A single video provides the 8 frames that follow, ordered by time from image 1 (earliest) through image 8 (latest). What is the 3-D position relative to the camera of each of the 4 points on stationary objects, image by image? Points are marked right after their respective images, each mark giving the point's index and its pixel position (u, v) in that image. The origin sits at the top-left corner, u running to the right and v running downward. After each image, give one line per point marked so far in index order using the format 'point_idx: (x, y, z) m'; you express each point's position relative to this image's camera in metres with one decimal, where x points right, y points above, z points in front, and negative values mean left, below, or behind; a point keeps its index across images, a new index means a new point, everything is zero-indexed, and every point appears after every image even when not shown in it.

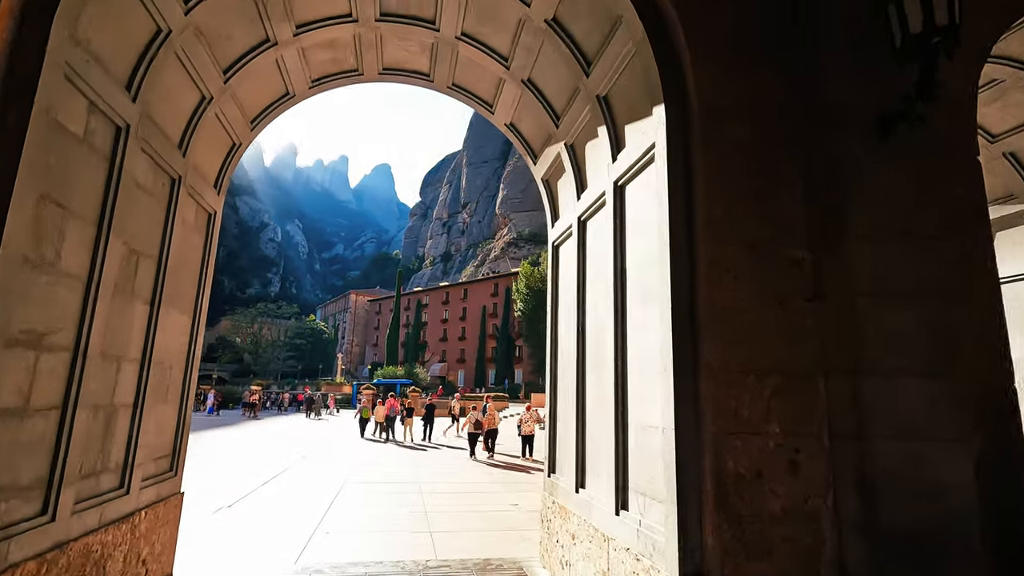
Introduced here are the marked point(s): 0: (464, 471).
0: (-1.1, -4.2, +12.3) m
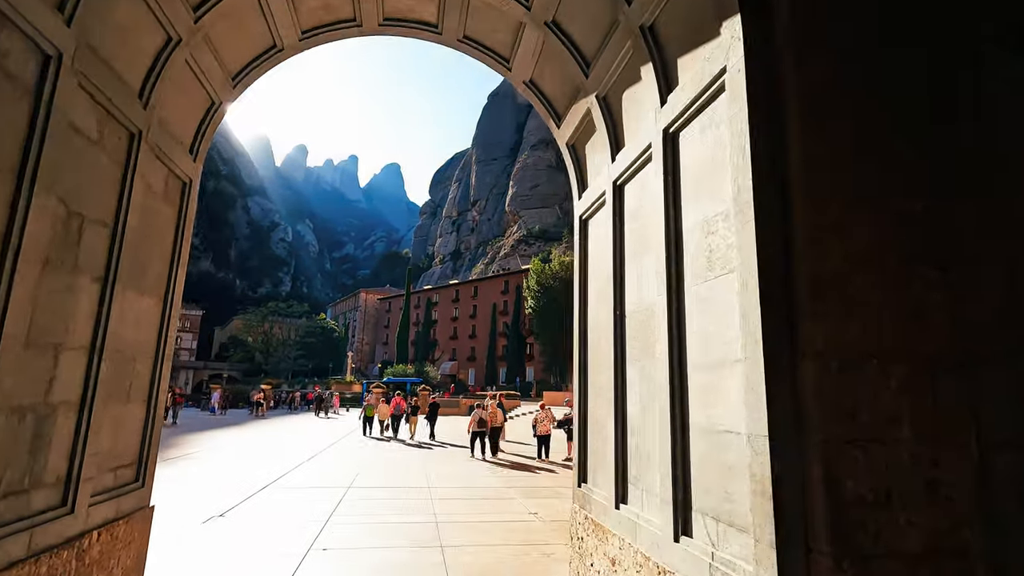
0: (-0.8, -4.0, +11.6) m
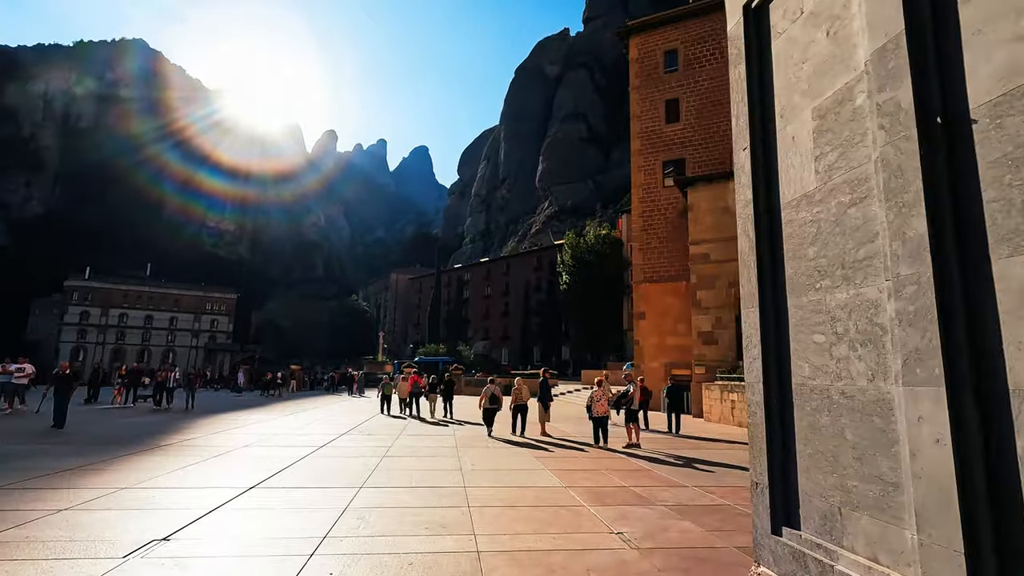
0: (+0.2, -3.0, +9.2) m
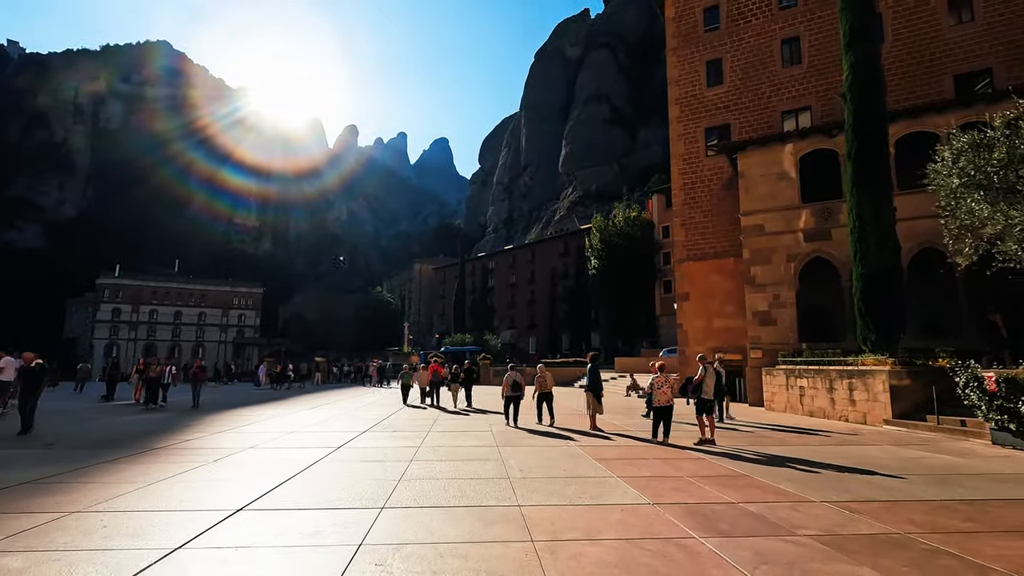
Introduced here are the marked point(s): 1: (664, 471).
0: (+1.0, -2.5, +7.4) m
1: (+2.1, -2.5, +7.4) m
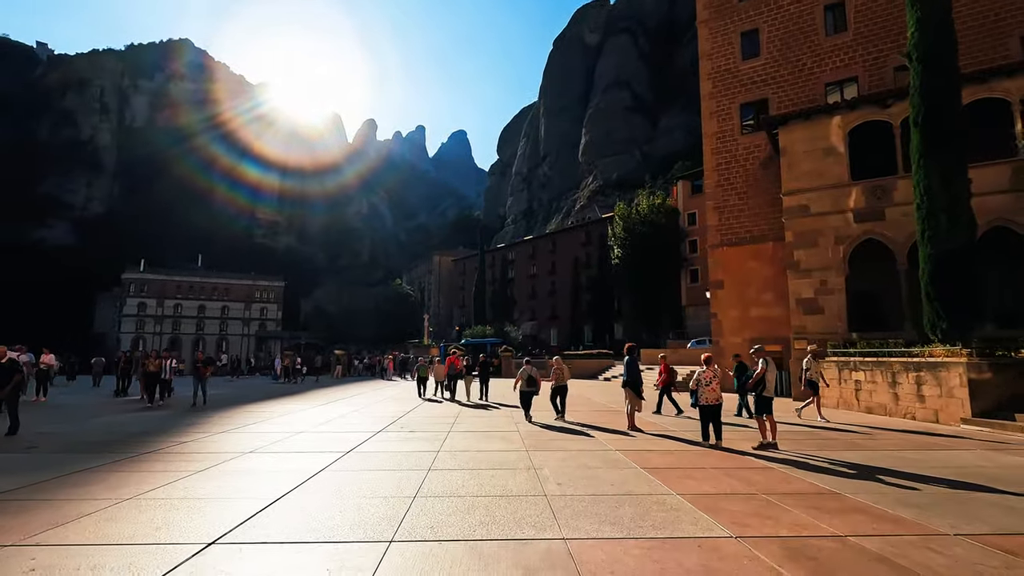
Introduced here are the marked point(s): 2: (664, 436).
0: (+1.4, -2.2, +6.2) m
1: (+2.5, -2.2, +6.1) m
2: (+2.8, -2.7, +10.0) m
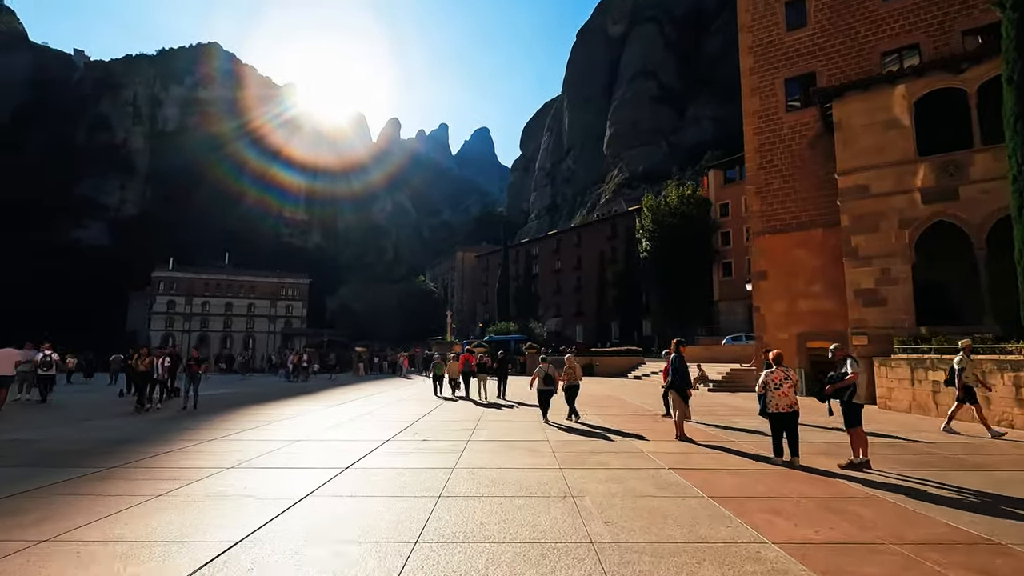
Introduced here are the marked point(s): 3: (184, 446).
0: (+1.7, -2.0, +4.6) m
1: (+2.8, -2.0, +4.5) m
2: (+3.3, -2.5, +8.4) m
3: (-5.6, -2.6, +9.2) m
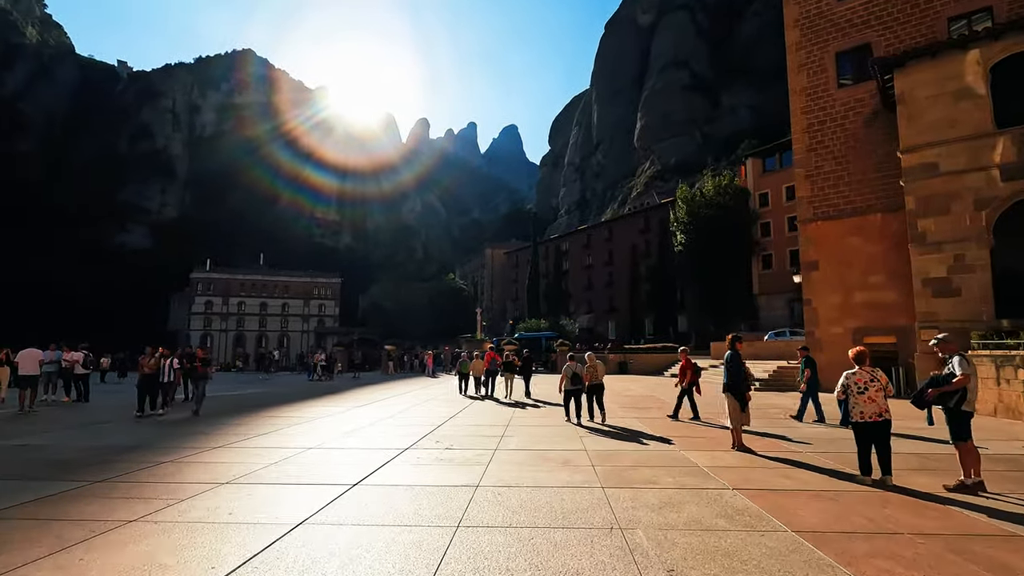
0: (+1.9, -1.9, +3.5) m
1: (+3.0, -1.9, +3.4) m
2: (+3.7, -2.3, +7.2) m
3: (-5.1, -2.6, +8.5) m
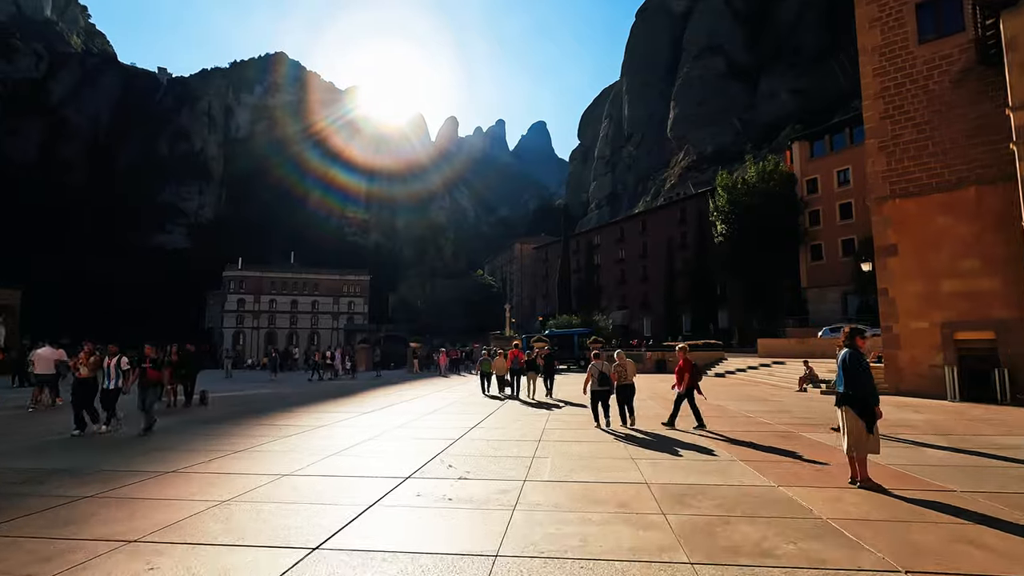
0: (+2.0, -1.6, +1.3) m
1: (+3.1, -1.6, +1.1) m
2: (+4.0, -2.0, +4.9) m
3: (-4.6, -2.3, +6.6) m
